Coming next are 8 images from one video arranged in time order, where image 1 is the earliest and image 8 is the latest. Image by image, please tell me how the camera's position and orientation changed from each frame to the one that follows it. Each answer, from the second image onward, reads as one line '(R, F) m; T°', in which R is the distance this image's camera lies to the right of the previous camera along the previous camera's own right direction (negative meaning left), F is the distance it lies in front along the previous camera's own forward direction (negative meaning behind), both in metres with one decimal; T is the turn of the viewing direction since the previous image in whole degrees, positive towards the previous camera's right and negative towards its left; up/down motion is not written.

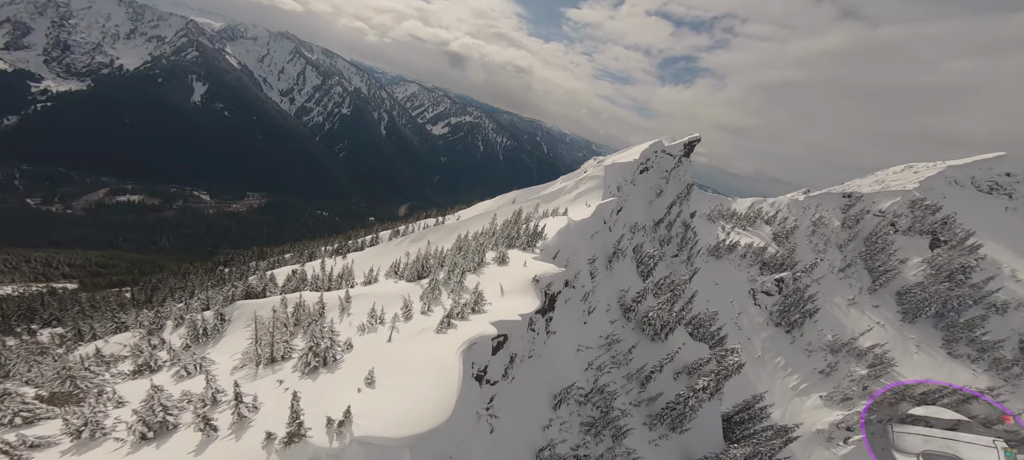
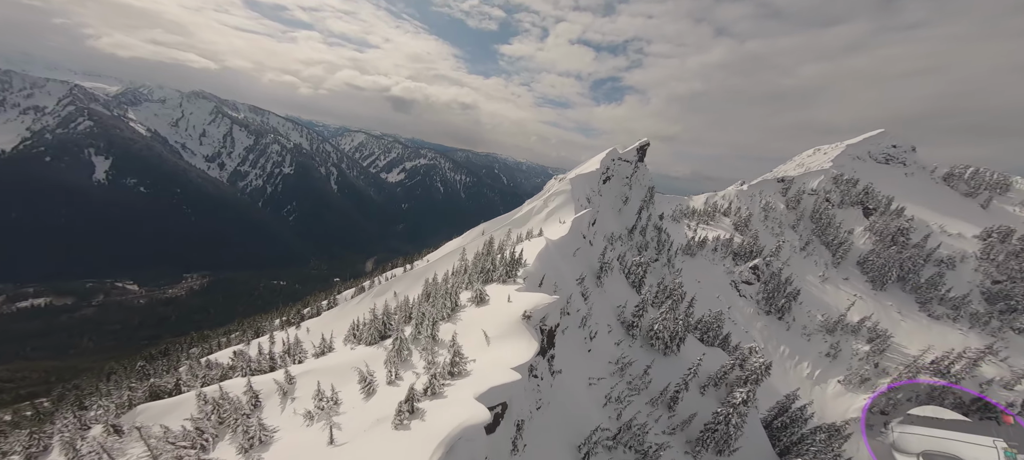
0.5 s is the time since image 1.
(-0.6, +8.5) m; +6°
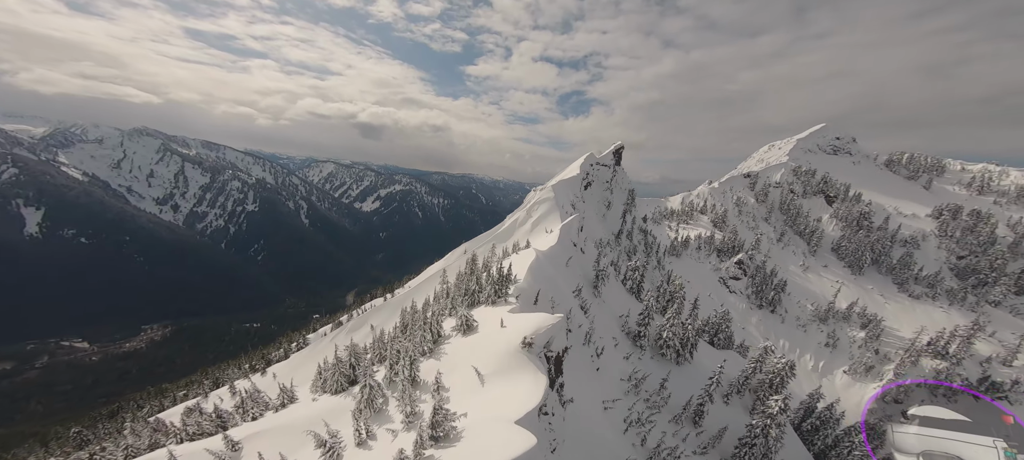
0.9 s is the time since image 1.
(-0.5, +5.7) m; +3°
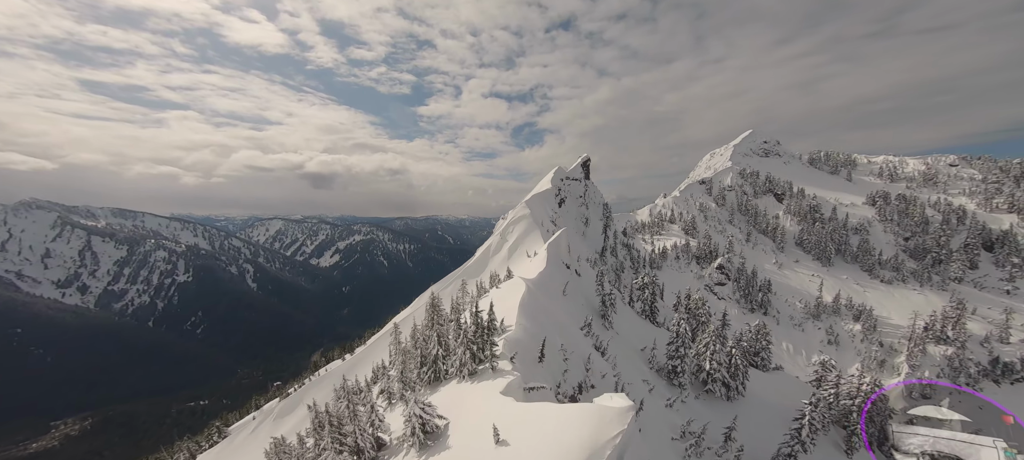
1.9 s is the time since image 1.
(-1.2, +12.0) m; +6°
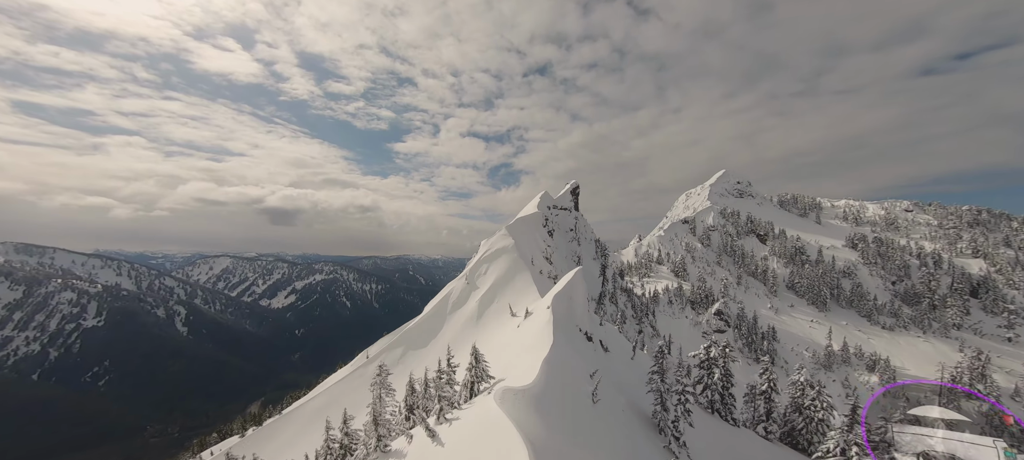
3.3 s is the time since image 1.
(-2.6, +16.0) m; +4°
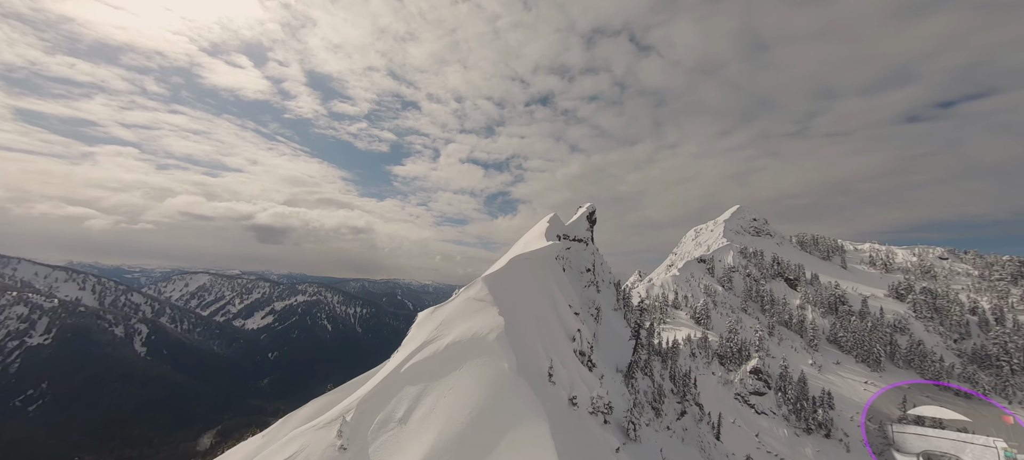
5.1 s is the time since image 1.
(-0.6, +23.3) m; 0°
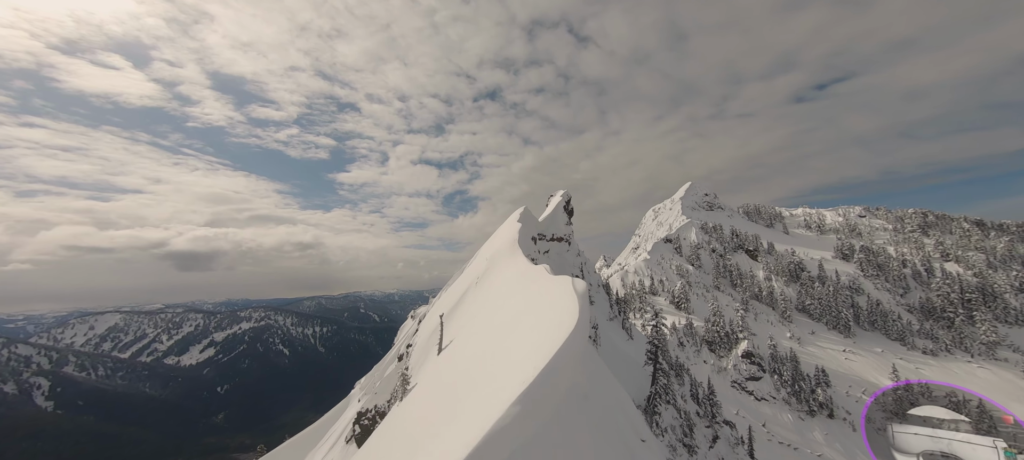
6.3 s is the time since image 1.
(-6.3, +8.8) m; +7°
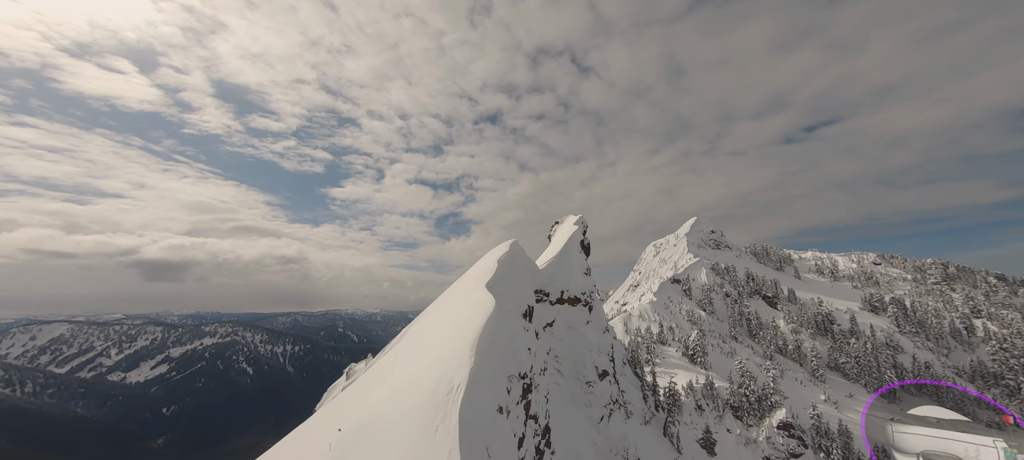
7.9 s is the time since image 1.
(-0.9, +20.0) m; +1°
